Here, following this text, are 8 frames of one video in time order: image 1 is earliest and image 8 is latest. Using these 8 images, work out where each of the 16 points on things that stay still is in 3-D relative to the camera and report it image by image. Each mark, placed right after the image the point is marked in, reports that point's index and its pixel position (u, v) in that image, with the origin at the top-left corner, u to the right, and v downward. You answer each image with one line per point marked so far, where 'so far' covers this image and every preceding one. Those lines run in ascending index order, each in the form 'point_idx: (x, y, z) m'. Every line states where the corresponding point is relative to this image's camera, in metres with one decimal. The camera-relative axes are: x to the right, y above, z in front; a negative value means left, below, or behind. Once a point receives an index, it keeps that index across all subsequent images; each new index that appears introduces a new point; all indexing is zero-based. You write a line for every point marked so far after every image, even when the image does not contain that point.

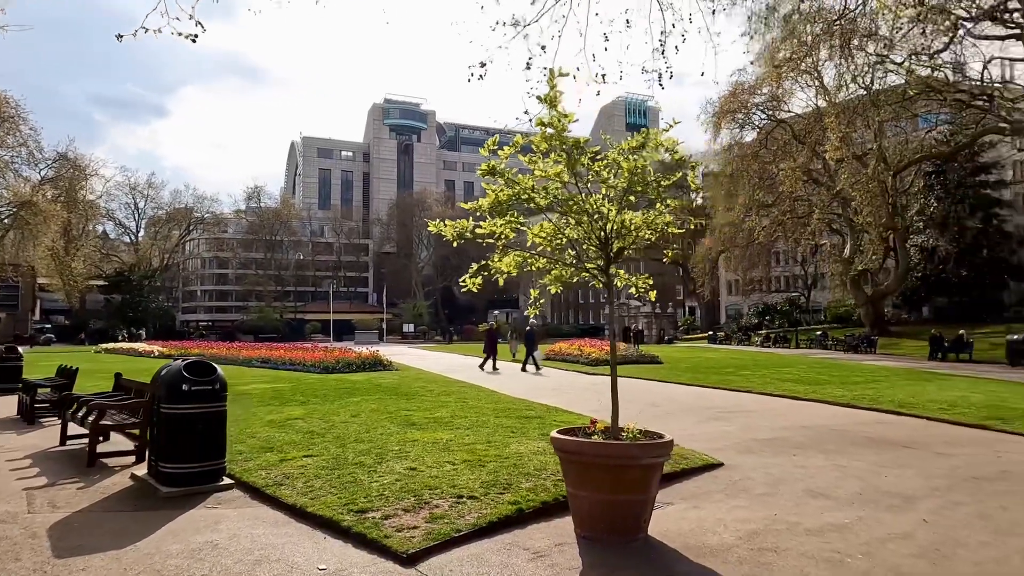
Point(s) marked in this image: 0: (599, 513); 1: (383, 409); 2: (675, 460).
0: (+0.7, -1.7, +5.5) m
1: (-2.3, -2.1, +12.7) m
2: (+1.9, -2.0, +8.6) m
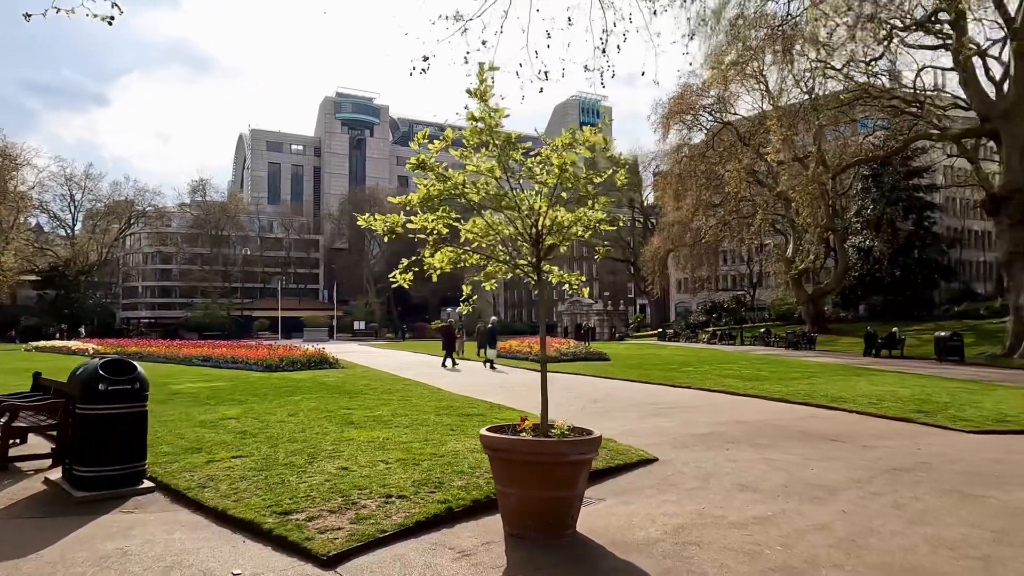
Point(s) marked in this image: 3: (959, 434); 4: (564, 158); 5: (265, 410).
0: (+0.1, -1.7, +5.5) m
1: (-3.2, -2.0, +12.5) m
2: (+1.2, -1.9, +8.7) m
3: (+6.3, -2.0, +10.4) m
4: (+0.4, +1.1, +6.1) m
5: (-4.1, -2.0, +12.0) m
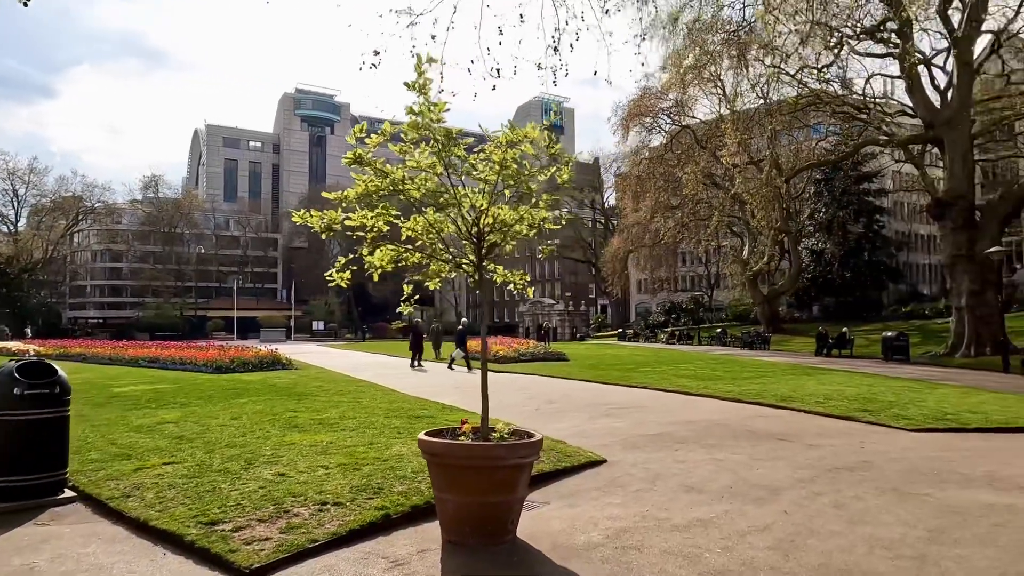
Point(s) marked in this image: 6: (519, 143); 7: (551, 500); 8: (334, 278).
0: (-0.3, -1.7, +5.3) m
1: (-4.0, -2.0, +12.2) m
2: (+0.5, -1.9, +8.6) m
3: (+5.6, -2.1, +10.5) m
4: (0.0, +1.1, +6.0) m
5: (-4.8, -2.0, +11.7) m
6: (+0.1, +1.2, +6.1) m
7: (+0.4, -2.0, +6.9) m
8: (-1.5, +0.1, +6.1) m
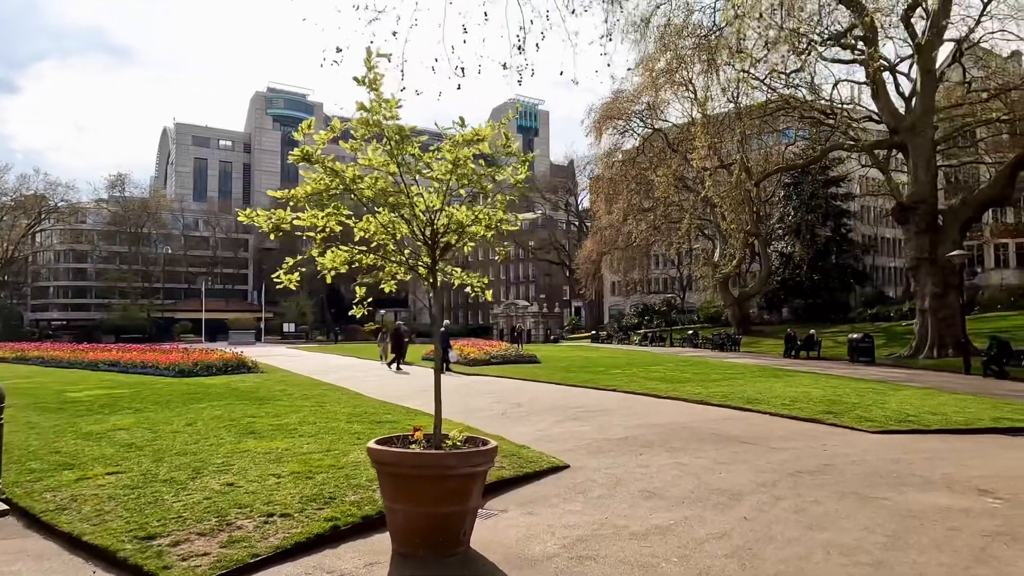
0: (-0.7, -1.7, +5.2) m
1: (-4.6, -2.1, +11.9) m
2: (+0.1, -2.0, +8.4) m
3: (+5.1, -2.1, +10.6) m
4: (-0.4, +1.1, +5.8) m
5: (-5.4, -2.1, +11.3) m
6: (-0.3, +1.2, +5.9) m
7: (0.0, -2.0, +6.8) m
8: (-1.8, +0.1, +5.9) m
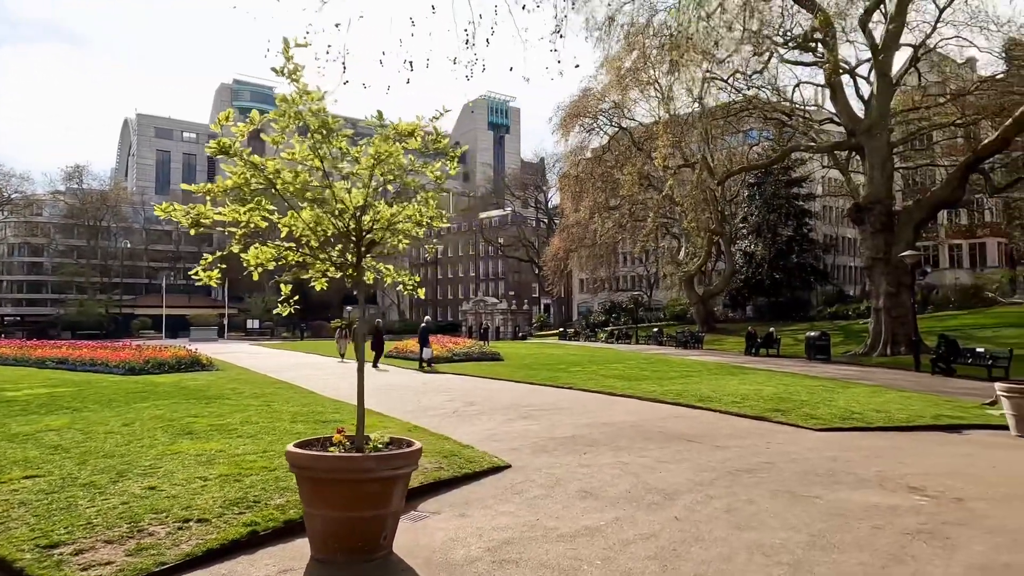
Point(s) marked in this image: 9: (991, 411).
0: (-1.2, -1.7, +5.0) m
1: (-5.4, -2.0, +11.6) m
2: (-0.6, -2.0, +8.4) m
3: (+4.3, -2.1, +10.7) m
4: (-0.9, +1.1, +5.7) m
5: (-6.2, -2.0, +11.0) m
6: (-0.9, +1.2, +5.8) m
7: (-0.6, -2.0, +6.7) m
8: (-2.4, +0.1, +5.7) m
9: (+8.0, -2.1, +12.3) m
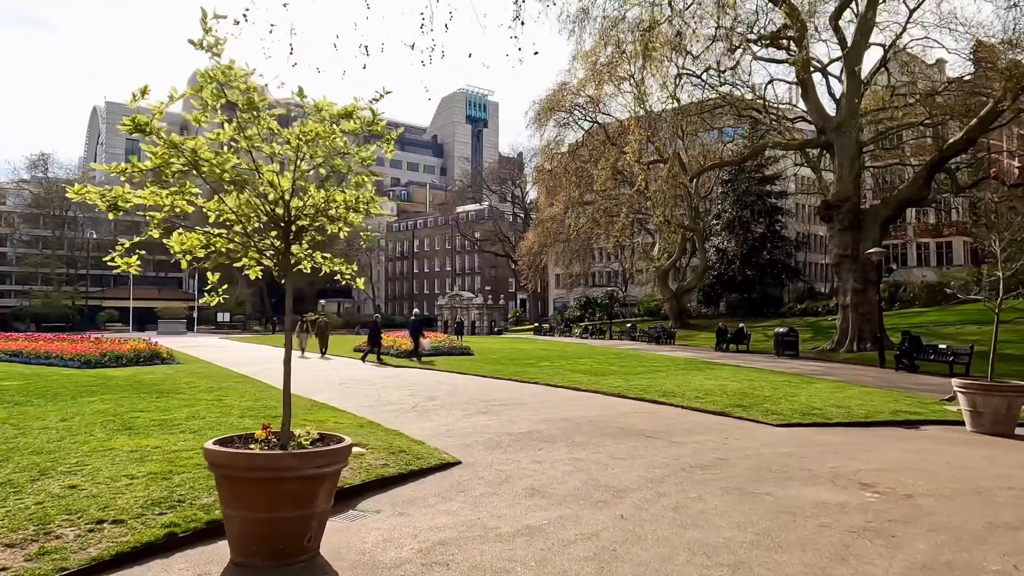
0: (-1.7, -1.6, +4.8) m
1: (-6.1, -1.9, +11.2) m
2: (-1.1, -1.9, +8.1) m
3: (+3.7, -2.0, +10.6) m
4: (-1.4, +1.2, +5.4) m
5: (-6.8, -1.8, +10.6) m
6: (-1.3, +1.3, +5.5) m
7: (-1.1, -1.9, +6.4) m
8: (-2.9, +0.2, +5.4) m
9: (+7.3, -2.0, +12.4) m
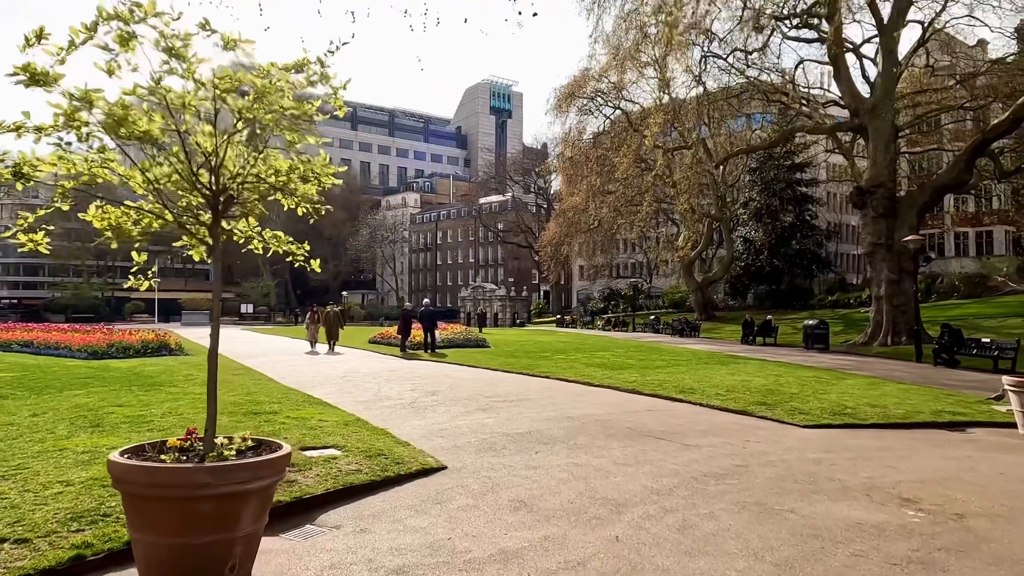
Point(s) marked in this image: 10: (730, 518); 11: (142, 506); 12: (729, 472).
0: (-1.9, -1.5, +4.0) m
1: (-6.1, -1.7, +10.5) m
2: (-1.2, -1.7, +7.3) m
3: (+3.7, -1.8, +9.6) m
4: (-1.6, +1.3, +4.6) m
5: (-6.8, -1.7, +10.0) m
6: (-1.5, +1.4, +4.7) m
7: (-1.3, -1.8, +5.6) m
8: (-3.1, +0.3, +4.6) m
9: (+7.4, -1.8, +11.2) m
10: (+1.7, -1.8, +5.6) m
11: (-2.0, -1.2, +3.9) m
12: (+2.1, -1.8, +7.2) m
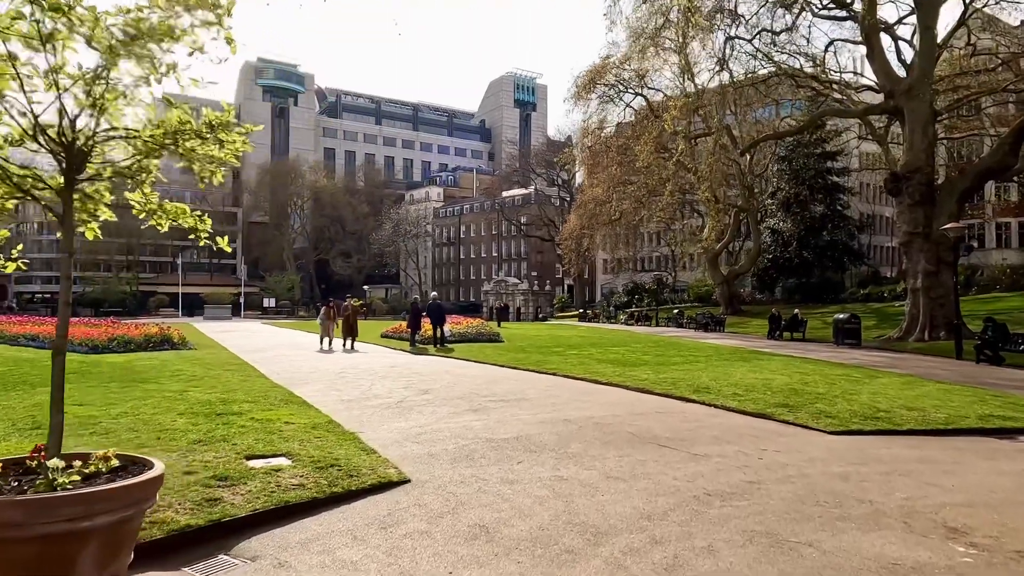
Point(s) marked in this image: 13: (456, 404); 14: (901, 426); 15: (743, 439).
0: (-2.2, -1.4, +3.0) m
1: (-6.2, -1.5, +9.7) m
2: (-1.5, -1.6, +6.3) m
3: (+3.5, -1.7, +8.4) m
4: (-1.9, +1.4, +3.6) m
5: (-6.9, -1.5, +9.2) m
6: (-1.8, +1.5, +3.7) m
7: (-1.6, -1.7, +4.7) m
8: (-3.4, +0.4, +3.7) m
9: (+7.3, -1.7, +10.0) m
10: (+1.4, -1.6, +4.6) m
11: (-2.3, -1.1, +3.0) m
12: (+1.9, -1.7, +6.1) m
13: (-0.8, -1.7, +10.8) m
14: (+4.7, -1.7, +8.9) m
15: (+2.6, -1.7, +8.2) m
